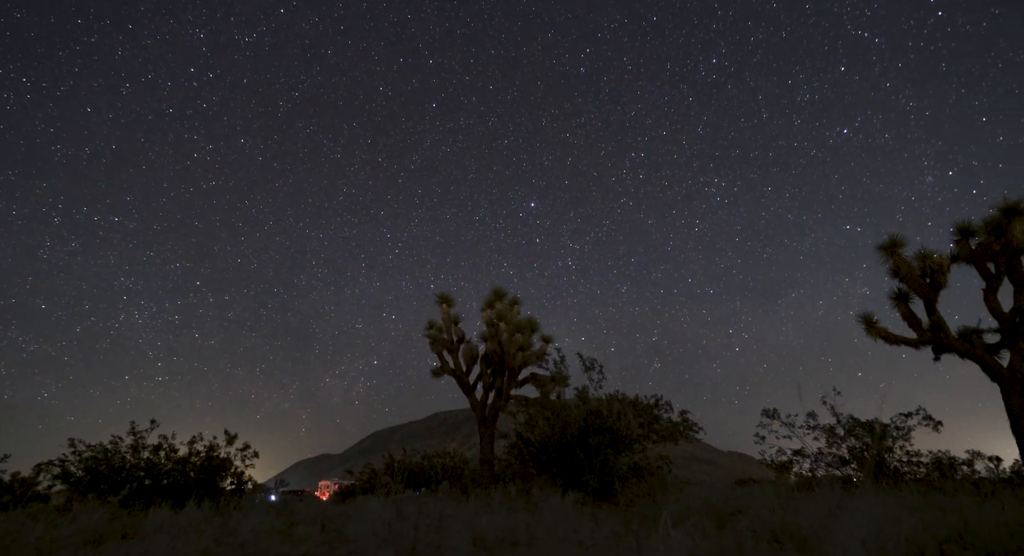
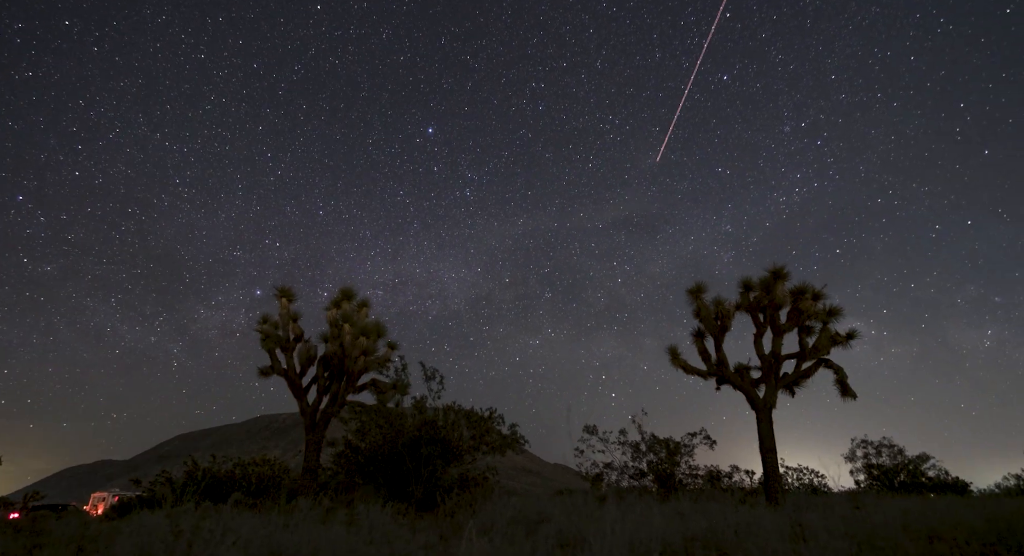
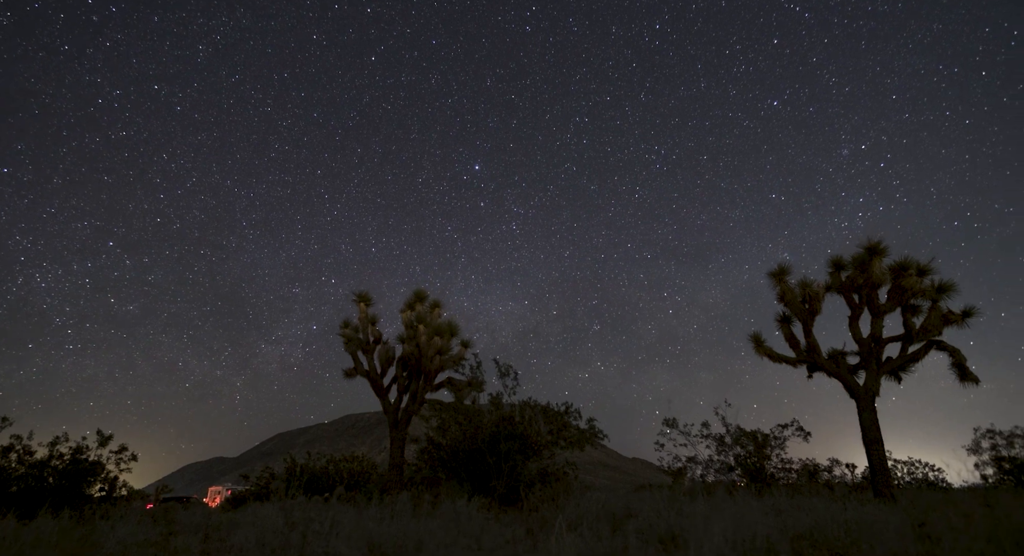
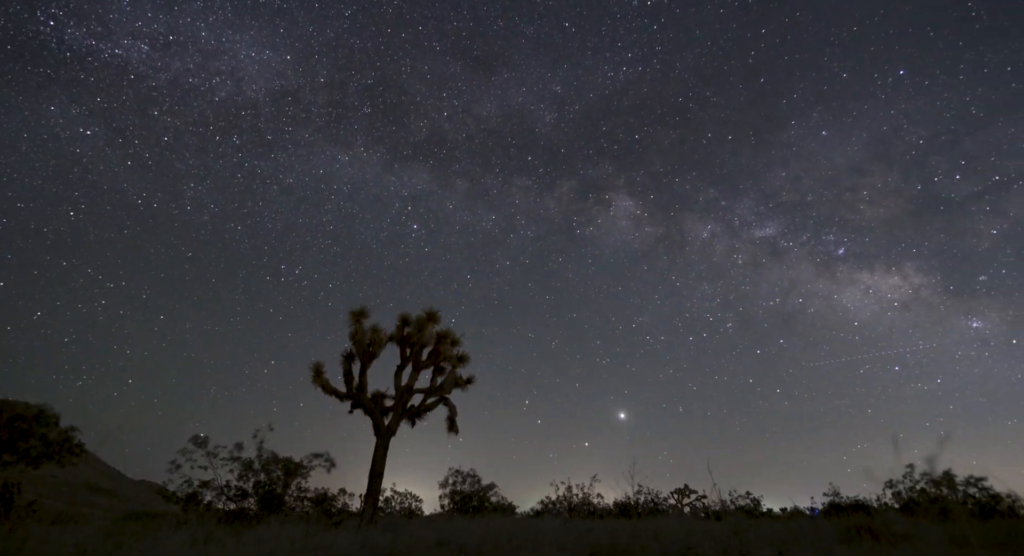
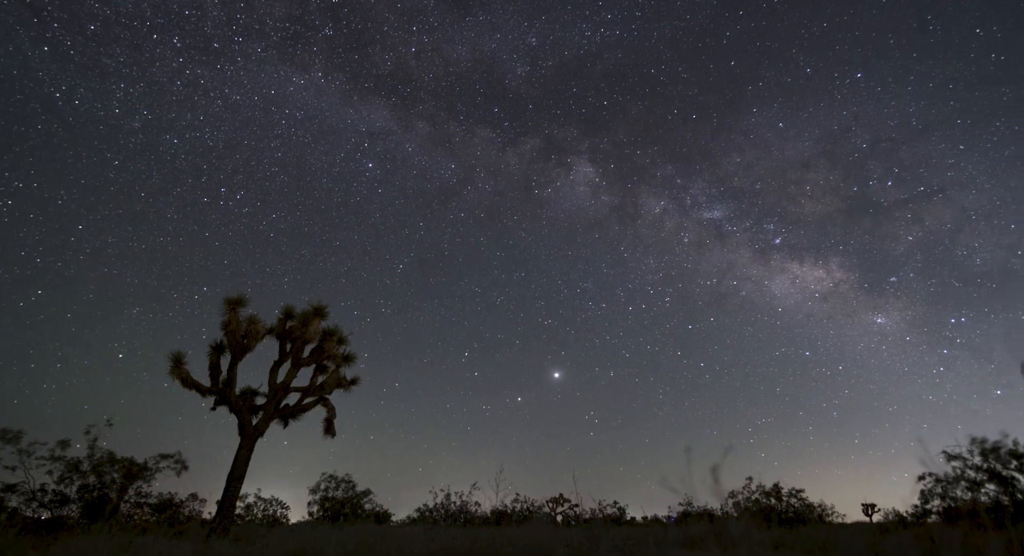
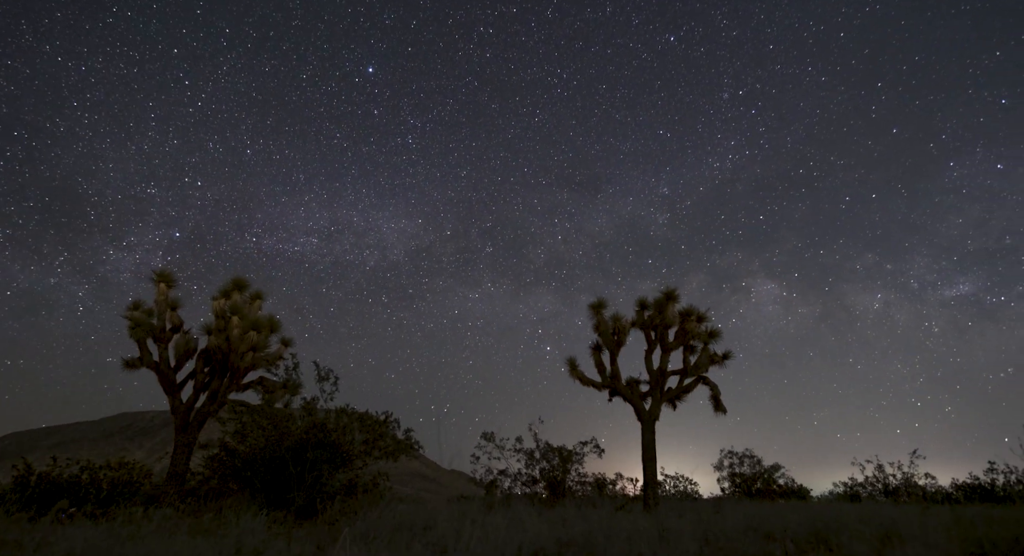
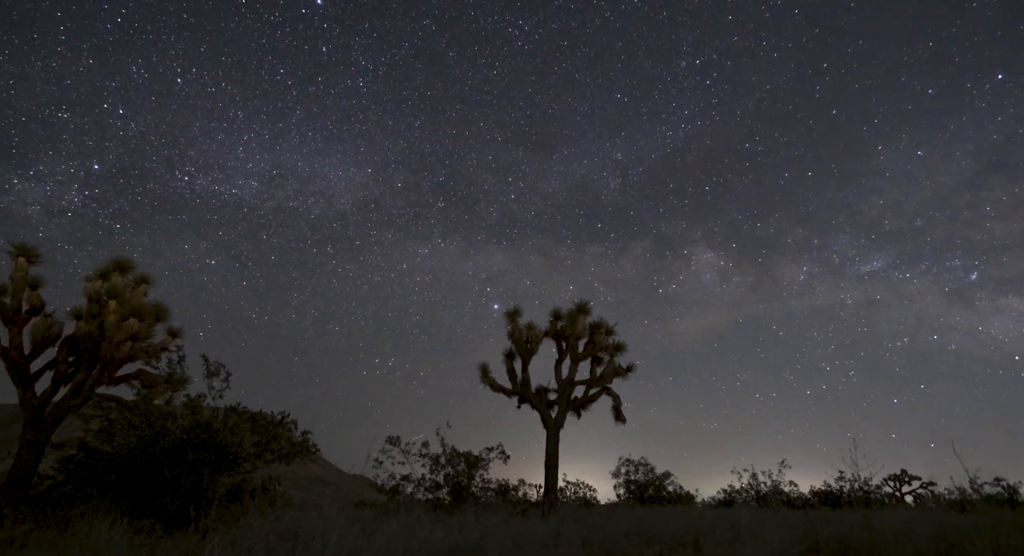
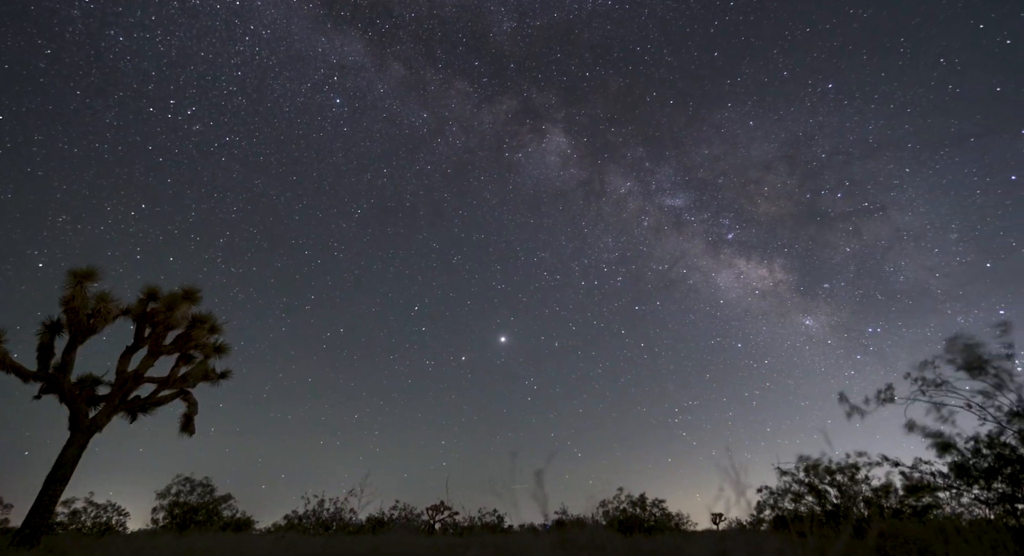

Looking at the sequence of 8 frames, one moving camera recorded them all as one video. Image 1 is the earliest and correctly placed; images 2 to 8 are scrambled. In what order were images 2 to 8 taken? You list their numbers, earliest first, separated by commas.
3, 2, 6, 7, 4, 5, 8
